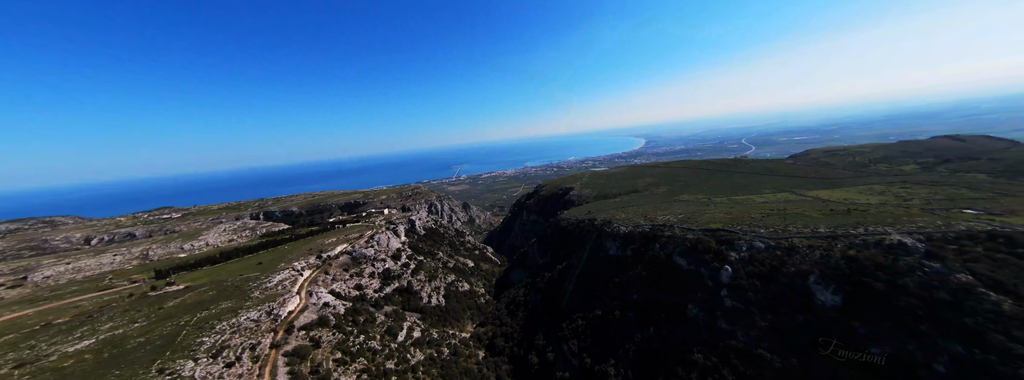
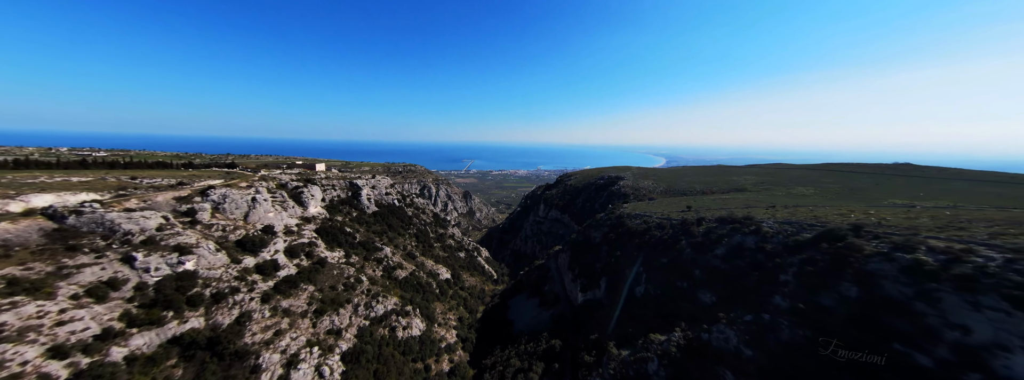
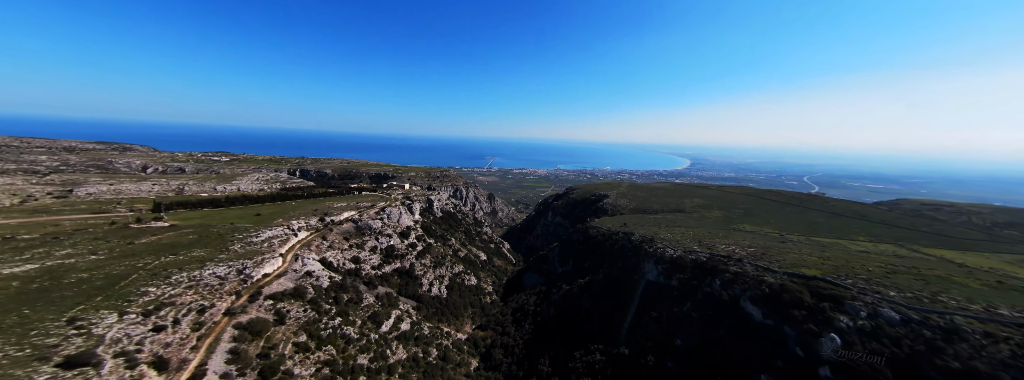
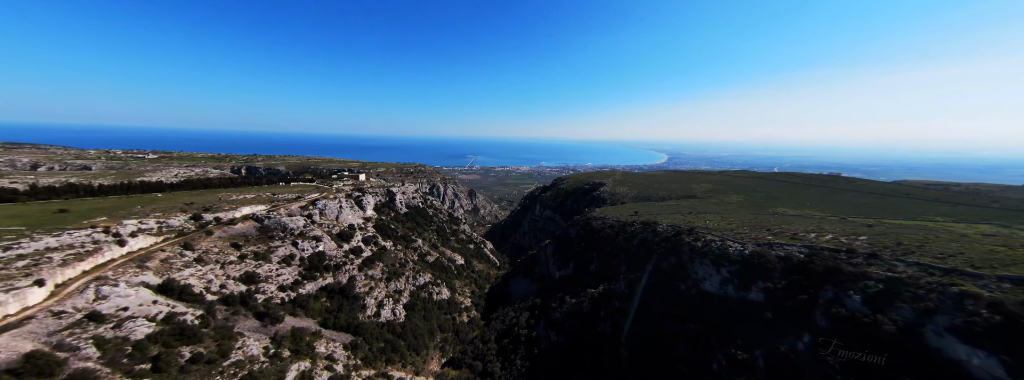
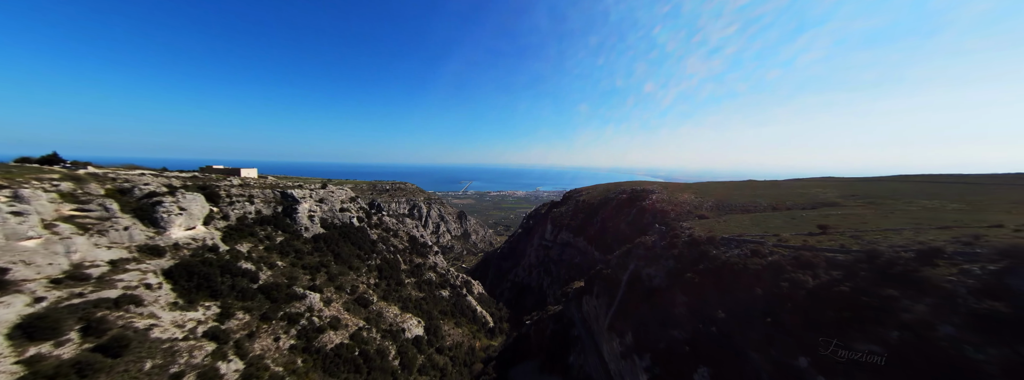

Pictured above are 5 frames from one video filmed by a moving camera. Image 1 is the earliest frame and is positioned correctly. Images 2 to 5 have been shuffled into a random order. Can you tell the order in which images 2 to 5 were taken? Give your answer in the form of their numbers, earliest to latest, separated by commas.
3, 4, 2, 5
